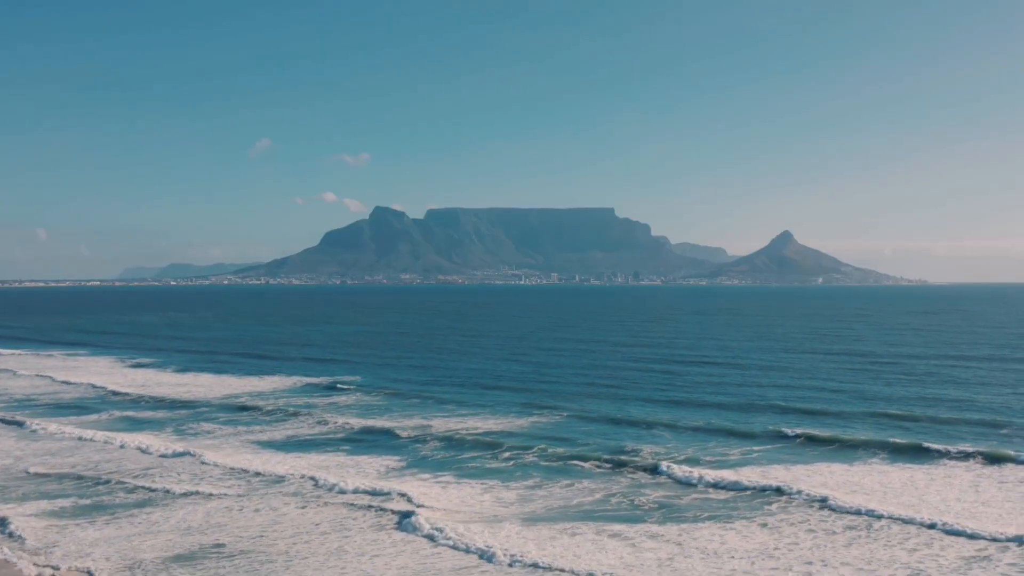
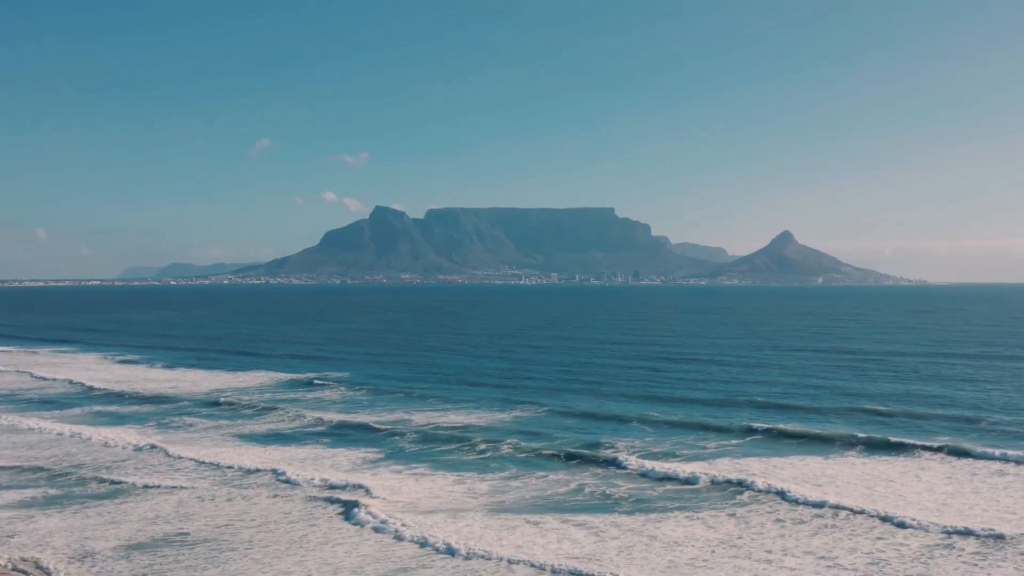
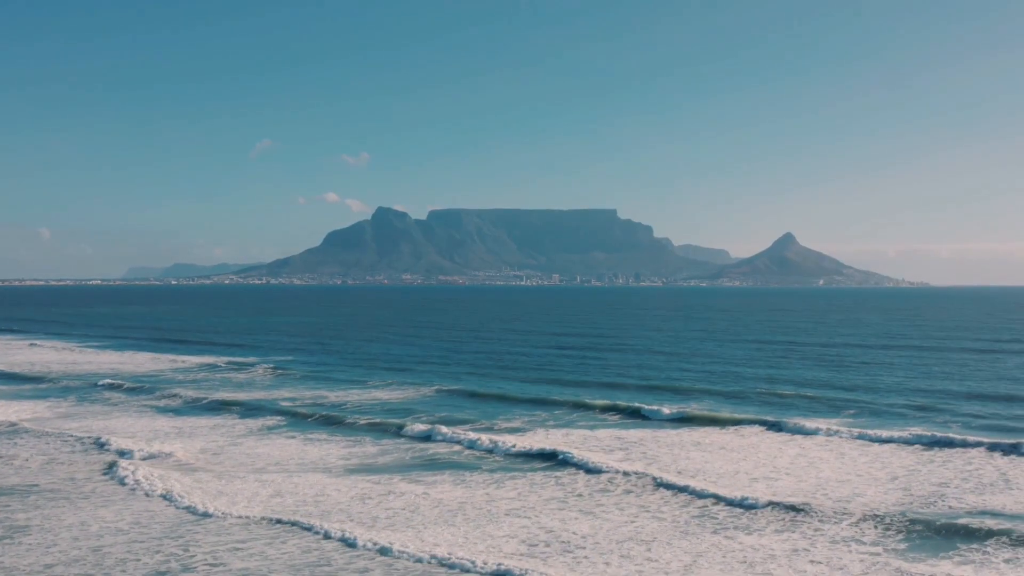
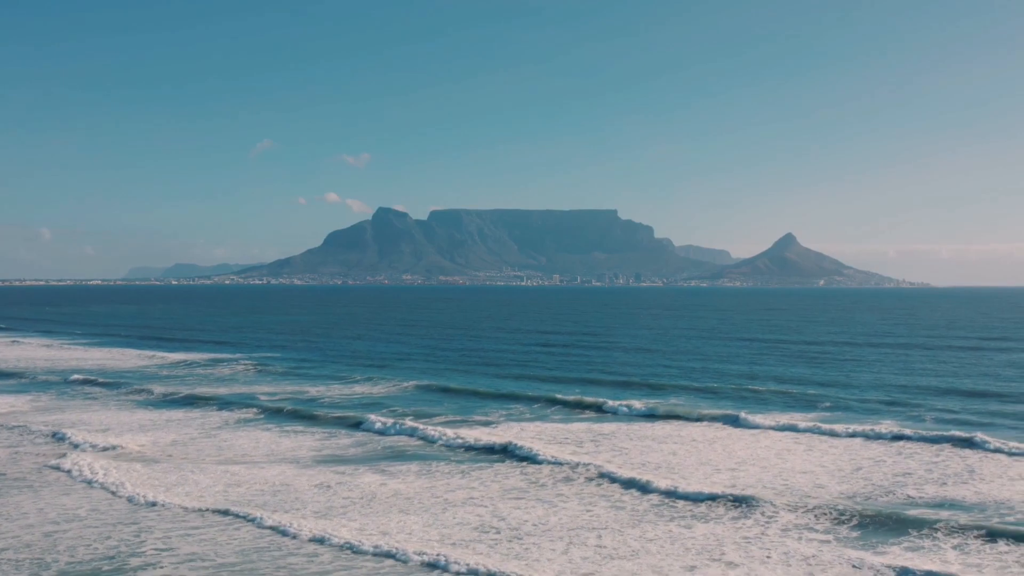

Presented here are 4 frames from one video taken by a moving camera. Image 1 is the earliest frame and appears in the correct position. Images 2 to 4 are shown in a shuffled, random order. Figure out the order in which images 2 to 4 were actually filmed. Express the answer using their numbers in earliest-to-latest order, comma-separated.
2, 3, 4
